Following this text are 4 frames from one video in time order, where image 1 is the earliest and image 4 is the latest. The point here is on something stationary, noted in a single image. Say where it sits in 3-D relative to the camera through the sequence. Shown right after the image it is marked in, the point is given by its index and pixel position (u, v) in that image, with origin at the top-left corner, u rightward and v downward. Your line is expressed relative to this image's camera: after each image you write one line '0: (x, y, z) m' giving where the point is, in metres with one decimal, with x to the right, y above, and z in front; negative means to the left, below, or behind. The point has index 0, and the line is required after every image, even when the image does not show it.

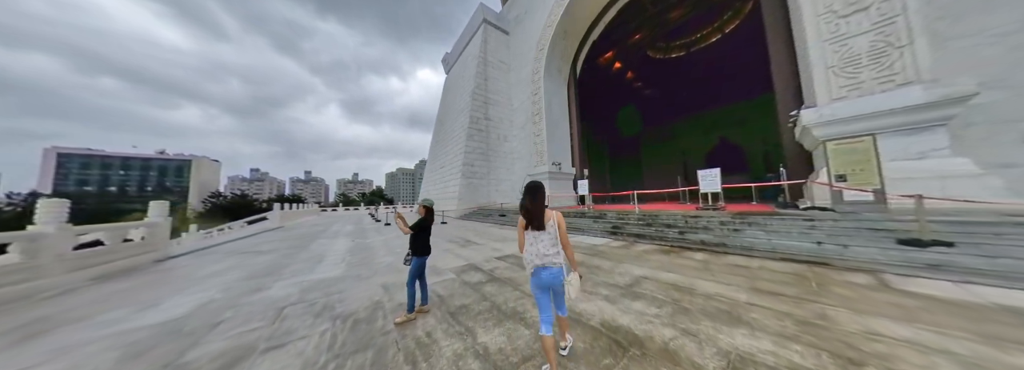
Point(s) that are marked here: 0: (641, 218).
0: (+2.9, -0.8, +4.7) m
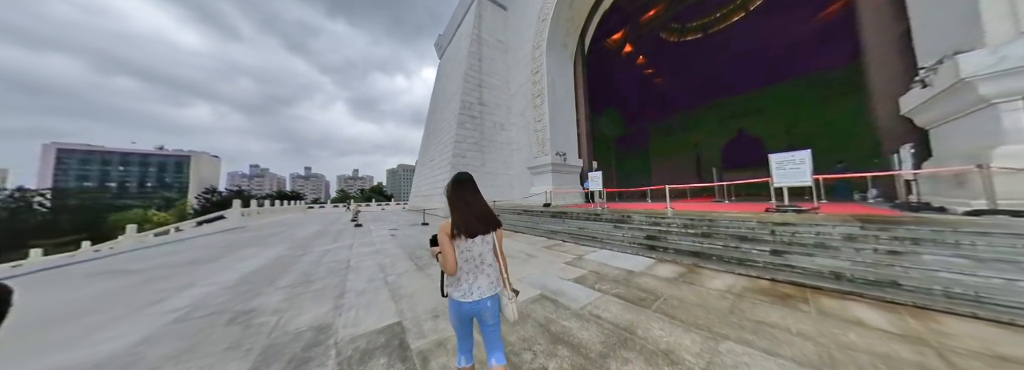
0: (+2.7, -0.6, +3.2) m
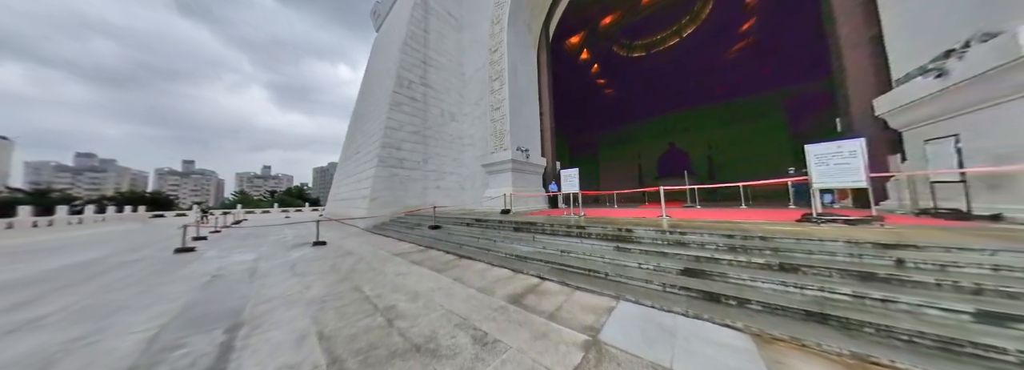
0: (+2.1, -0.6, +2.0) m
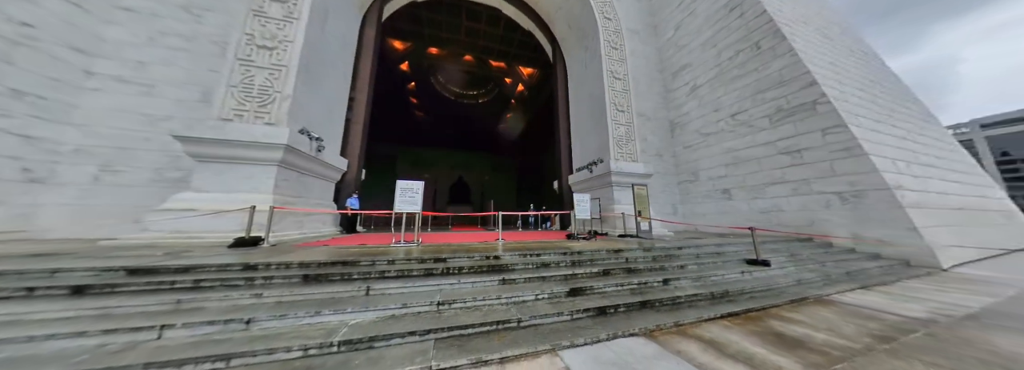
0: (+0.8, -1.0, +2.6) m
